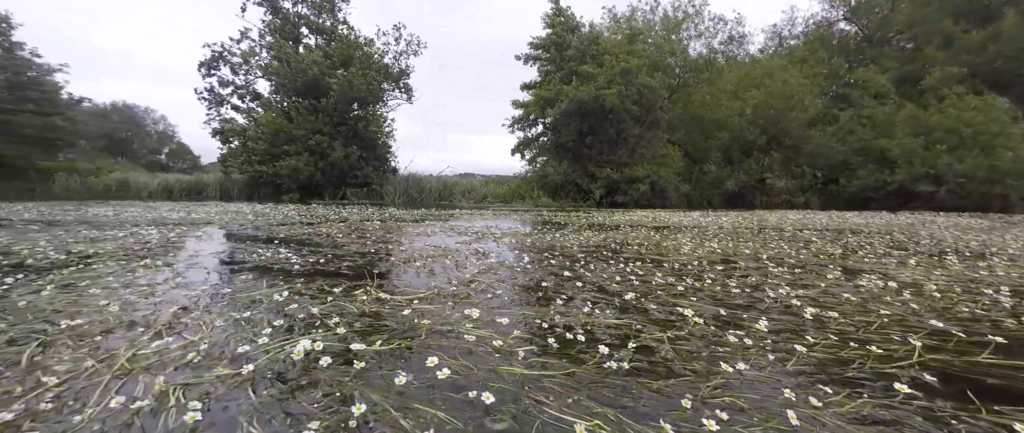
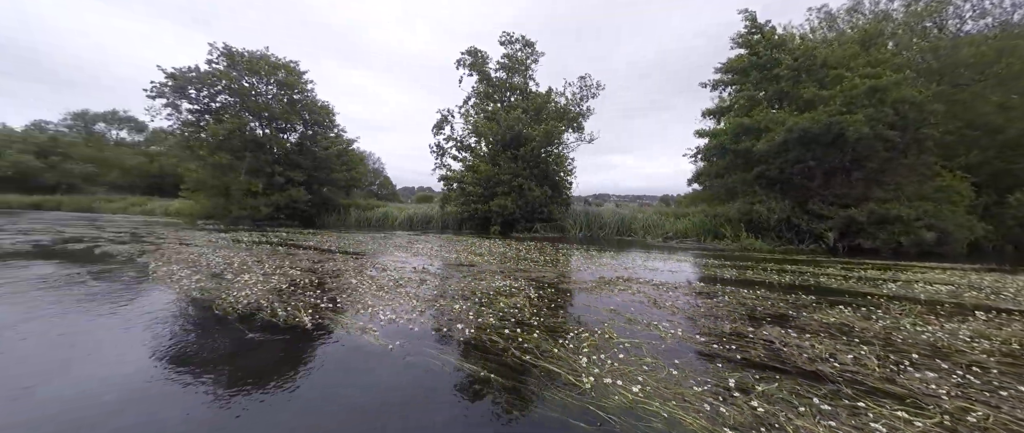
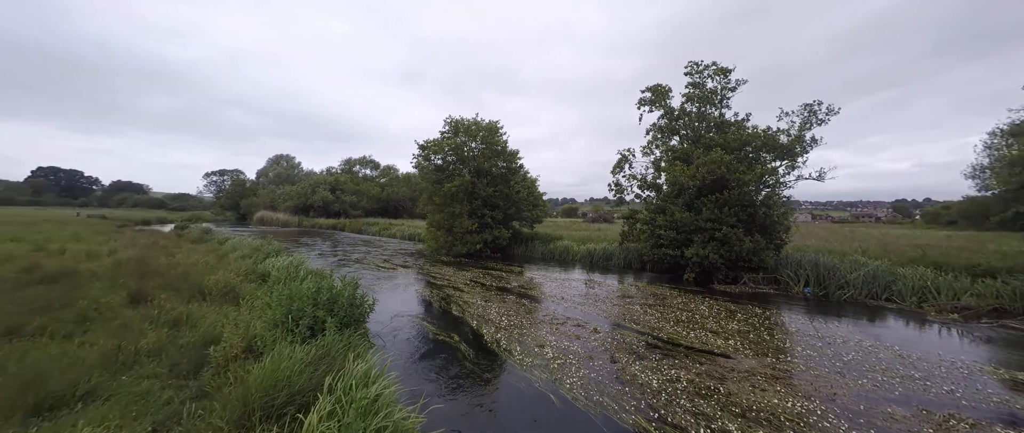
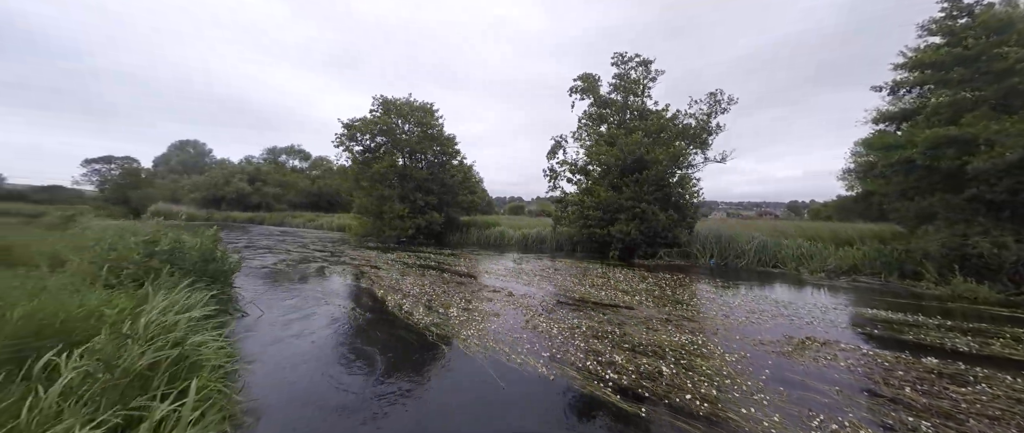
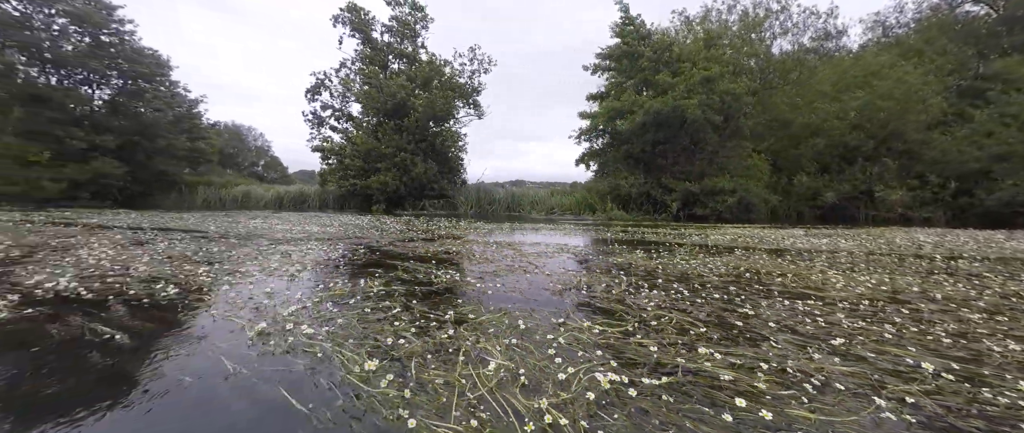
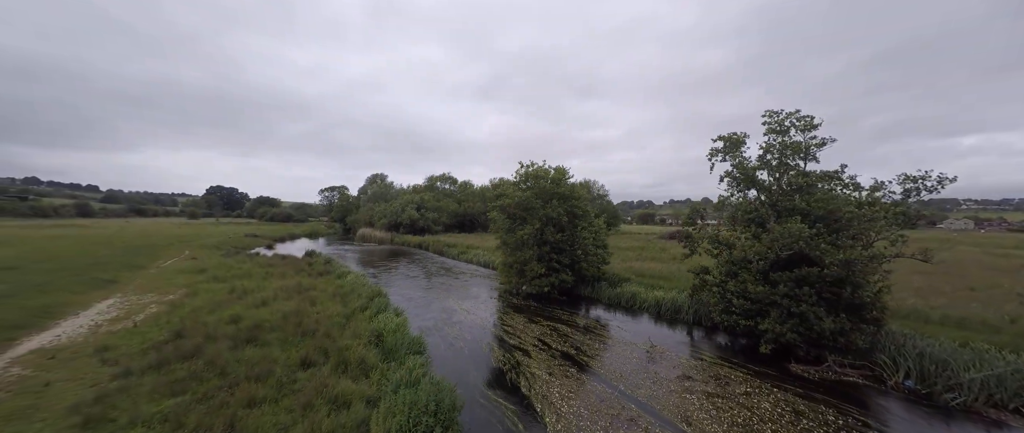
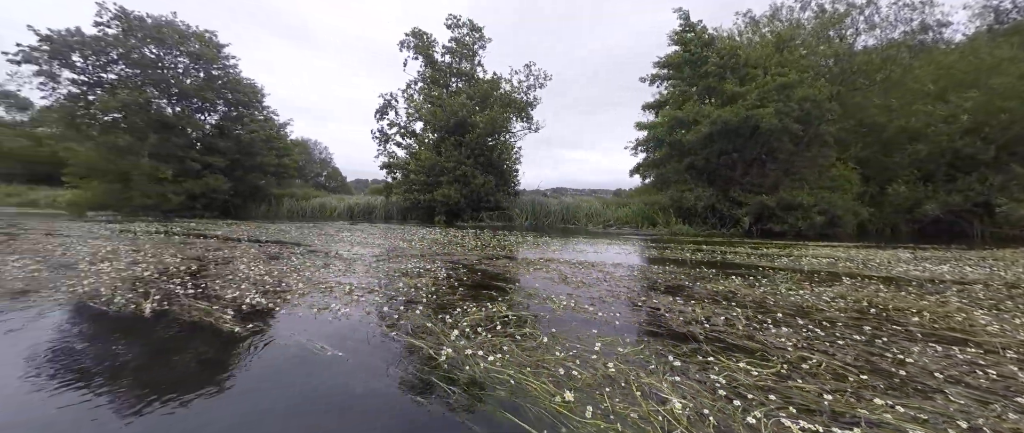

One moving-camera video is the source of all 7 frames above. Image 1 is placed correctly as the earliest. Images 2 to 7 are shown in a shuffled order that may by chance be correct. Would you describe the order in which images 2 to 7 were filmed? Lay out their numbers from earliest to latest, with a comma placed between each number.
5, 7, 2, 4, 3, 6
